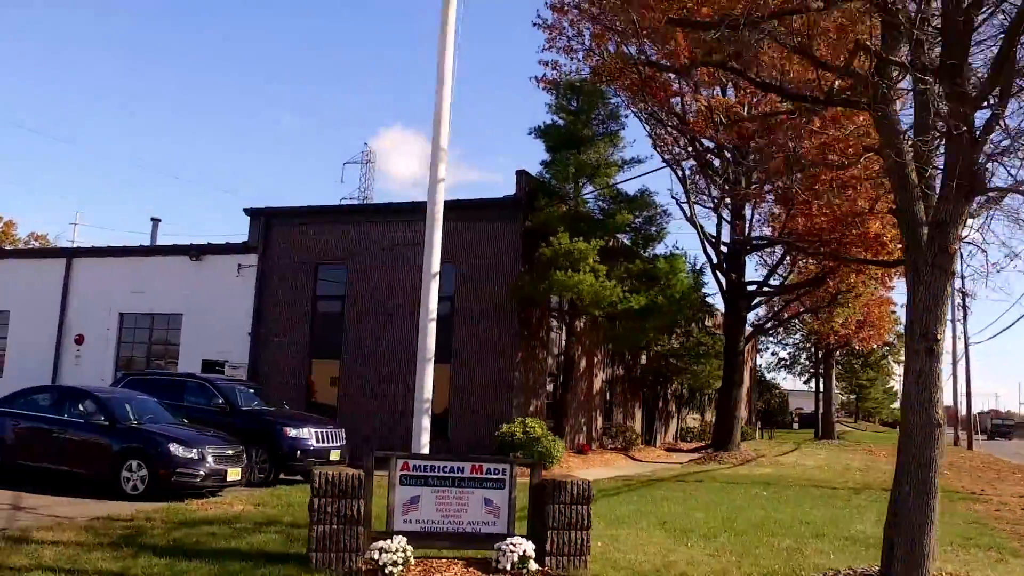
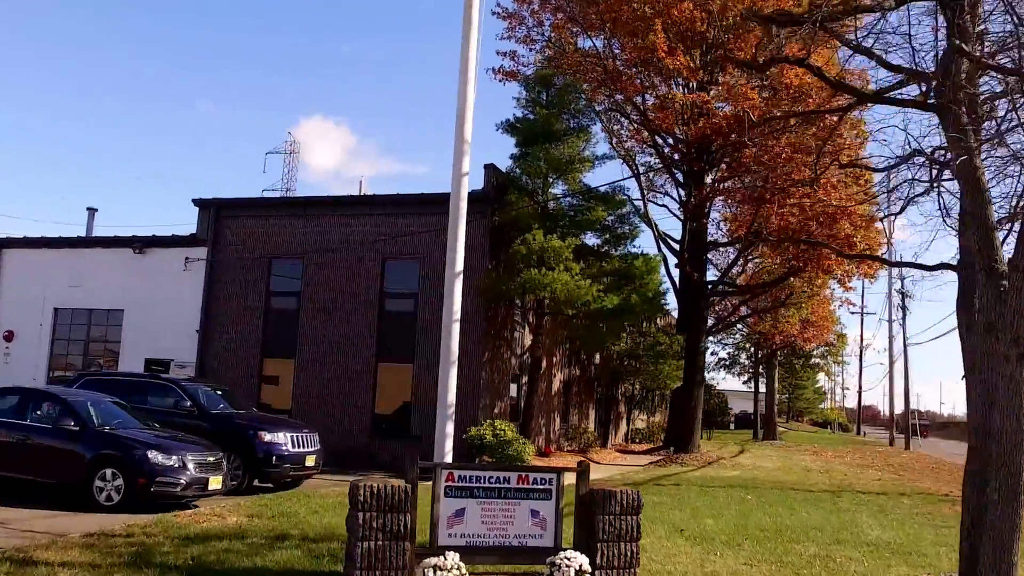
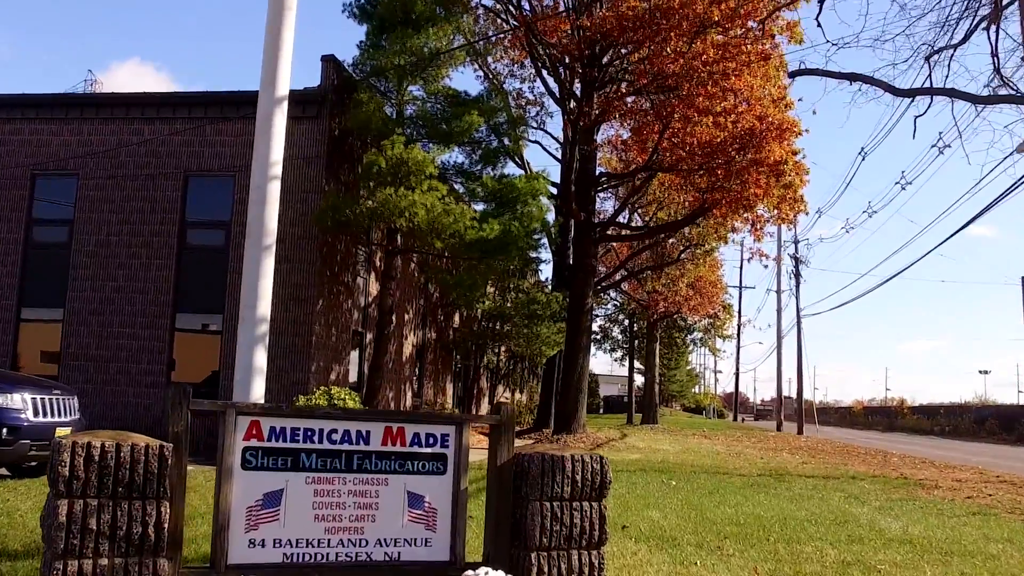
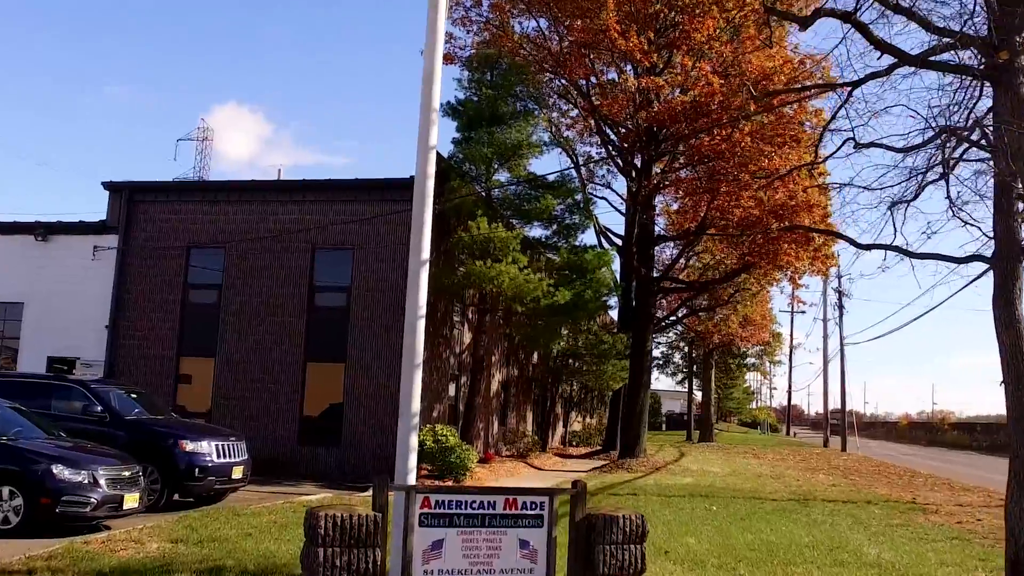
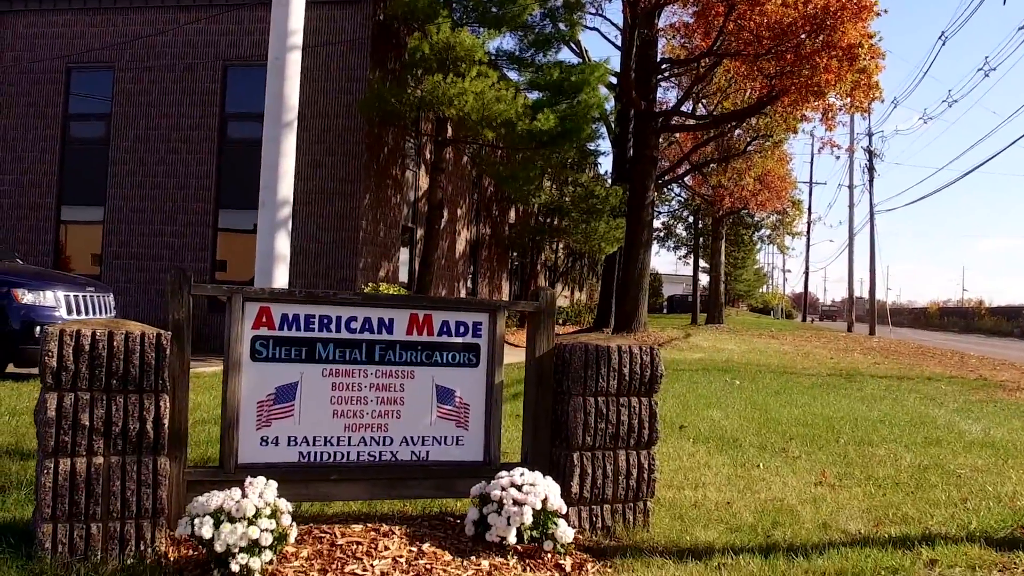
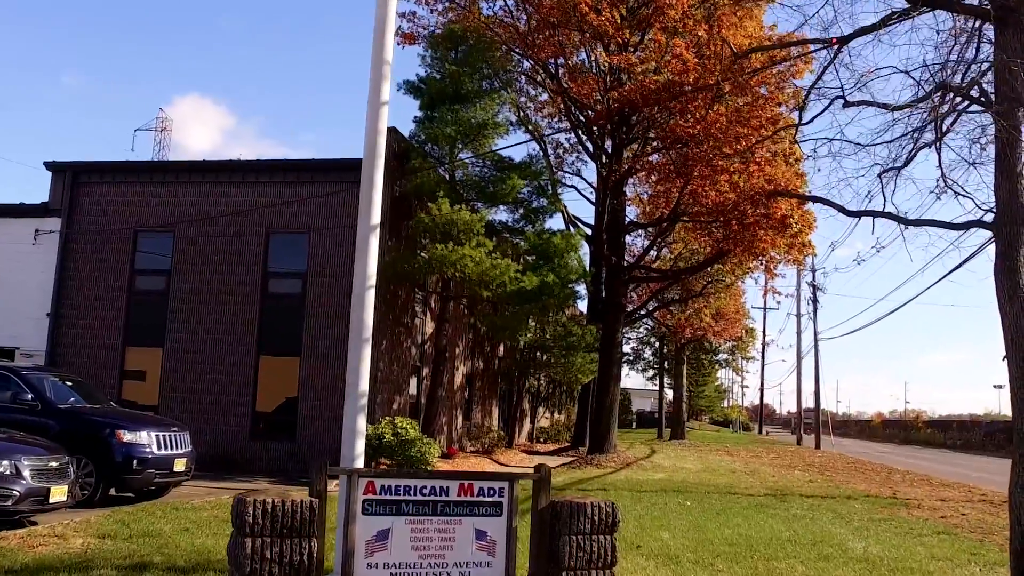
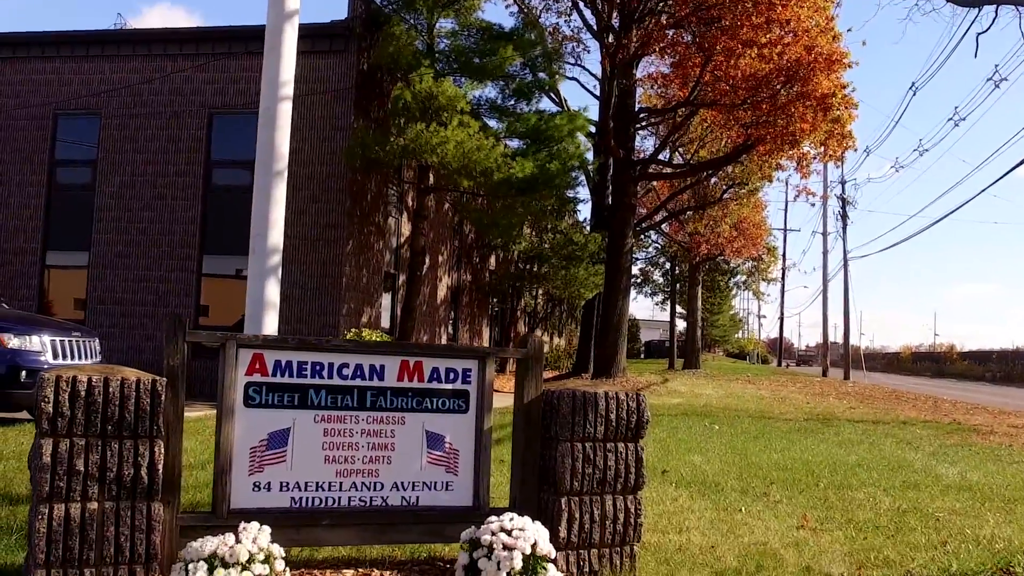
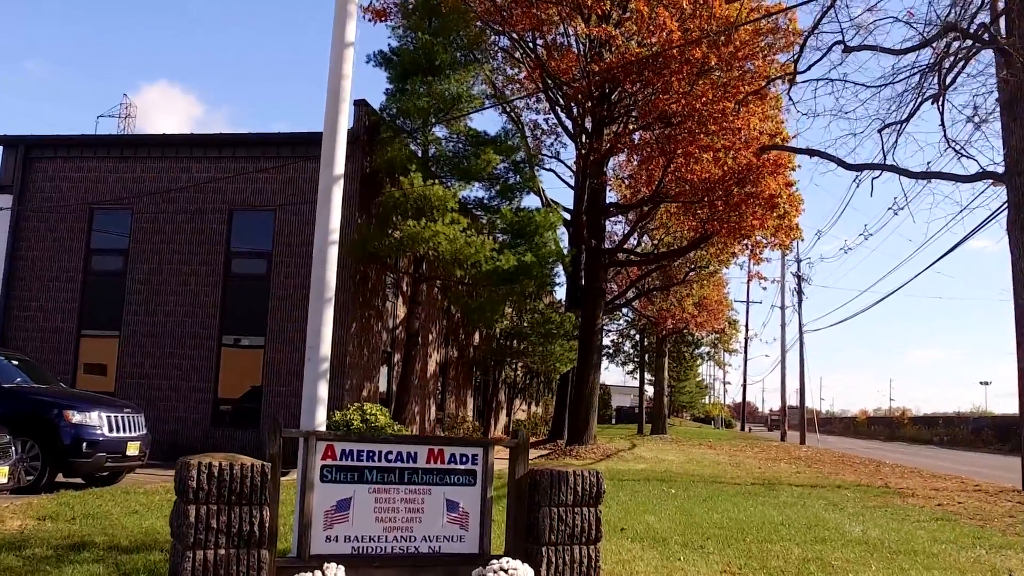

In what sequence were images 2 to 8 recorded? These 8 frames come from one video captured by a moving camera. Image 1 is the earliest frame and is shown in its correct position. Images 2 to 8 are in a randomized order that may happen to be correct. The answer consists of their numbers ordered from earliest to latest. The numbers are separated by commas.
2, 4, 6, 8, 3, 7, 5
